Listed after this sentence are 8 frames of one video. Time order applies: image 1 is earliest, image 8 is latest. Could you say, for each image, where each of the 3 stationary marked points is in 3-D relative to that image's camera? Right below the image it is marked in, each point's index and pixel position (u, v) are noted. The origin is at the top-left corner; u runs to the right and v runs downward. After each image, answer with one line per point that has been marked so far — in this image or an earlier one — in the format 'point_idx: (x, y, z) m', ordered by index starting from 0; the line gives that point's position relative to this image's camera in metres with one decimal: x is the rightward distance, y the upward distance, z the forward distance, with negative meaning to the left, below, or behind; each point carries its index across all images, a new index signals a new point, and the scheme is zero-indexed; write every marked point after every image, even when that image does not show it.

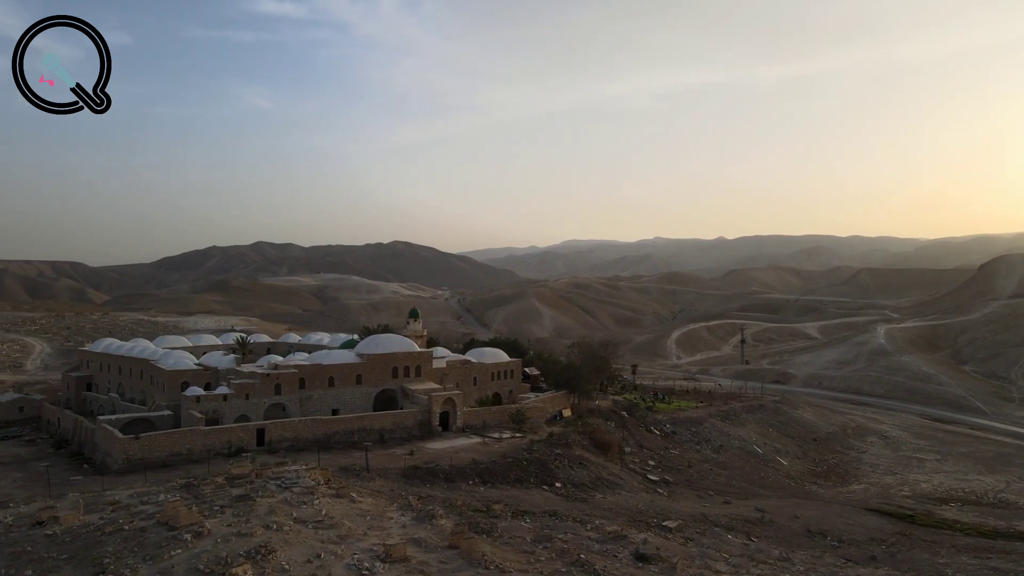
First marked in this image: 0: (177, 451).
0: (-9.2, -4.5, +19.2) m
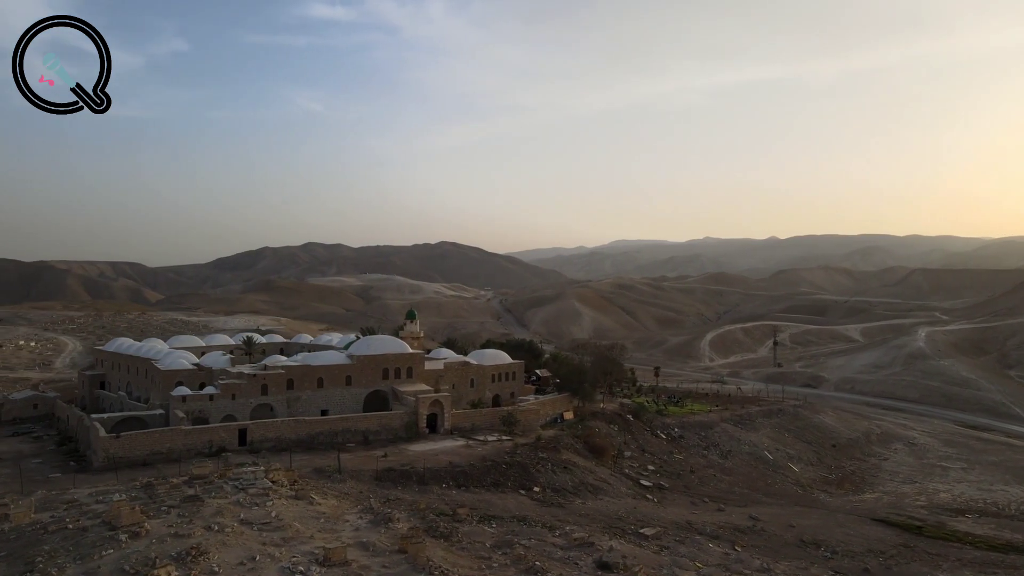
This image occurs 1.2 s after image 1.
0: (-9.9, -4.5, +19.4) m
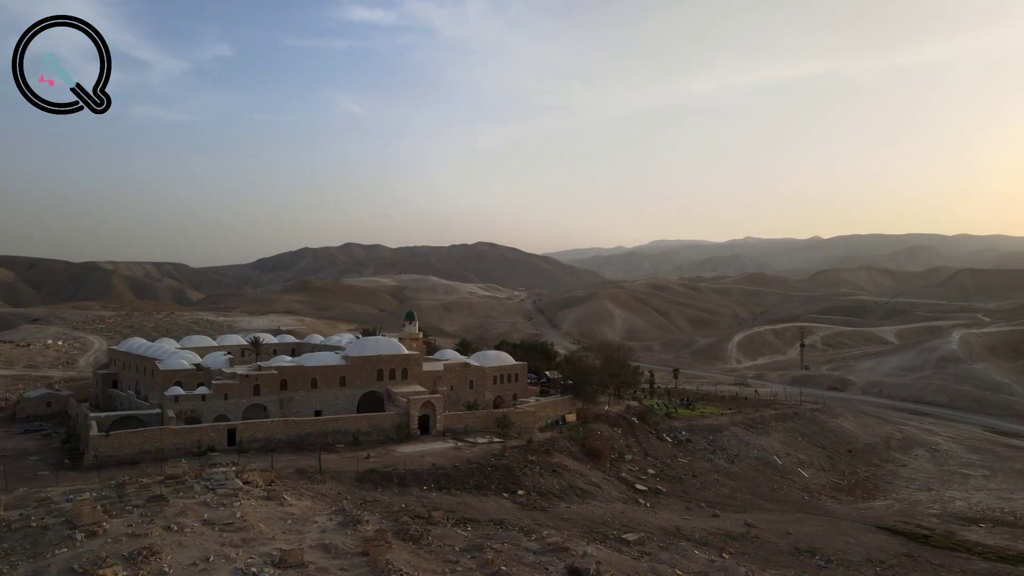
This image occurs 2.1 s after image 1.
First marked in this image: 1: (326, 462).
0: (-10.3, -4.6, +19.7) m
1: (-5.3, -4.9, +19.5) m
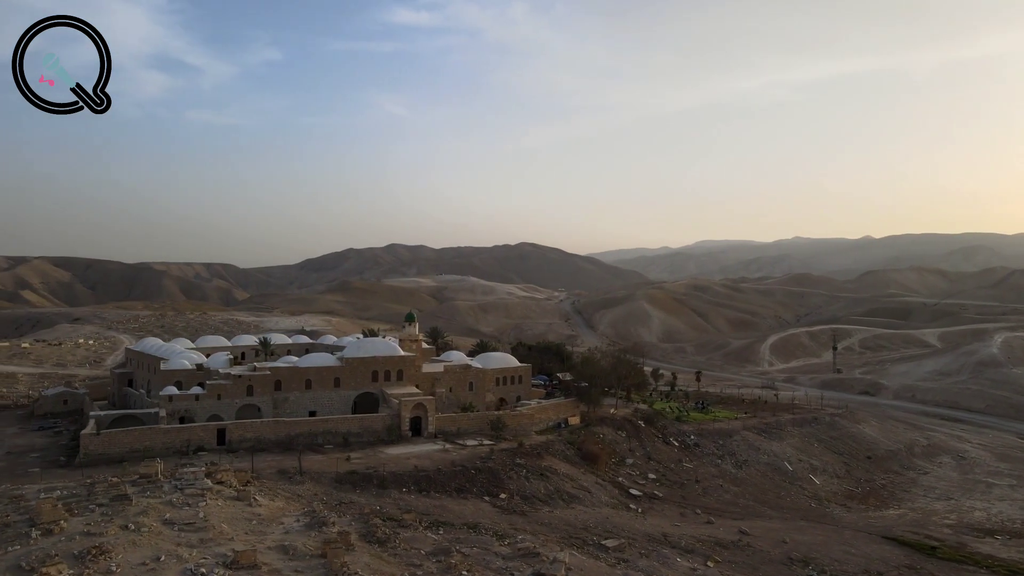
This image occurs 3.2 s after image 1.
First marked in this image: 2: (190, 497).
0: (-10.8, -4.6, +20.0) m
1: (-5.8, -4.9, +19.6) m
2: (-6.6, -4.3, +14.4) m
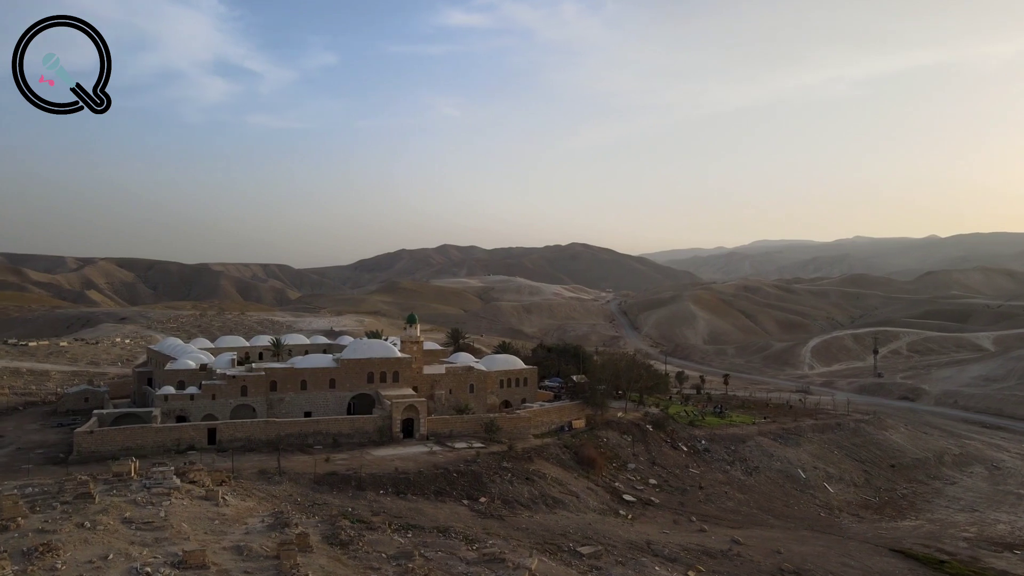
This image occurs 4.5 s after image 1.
0: (-11.3, -4.6, +20.5) m
1: (-6.3, -5.0, +19.8) m
2: (-7.5, -4.4, +14.6) m
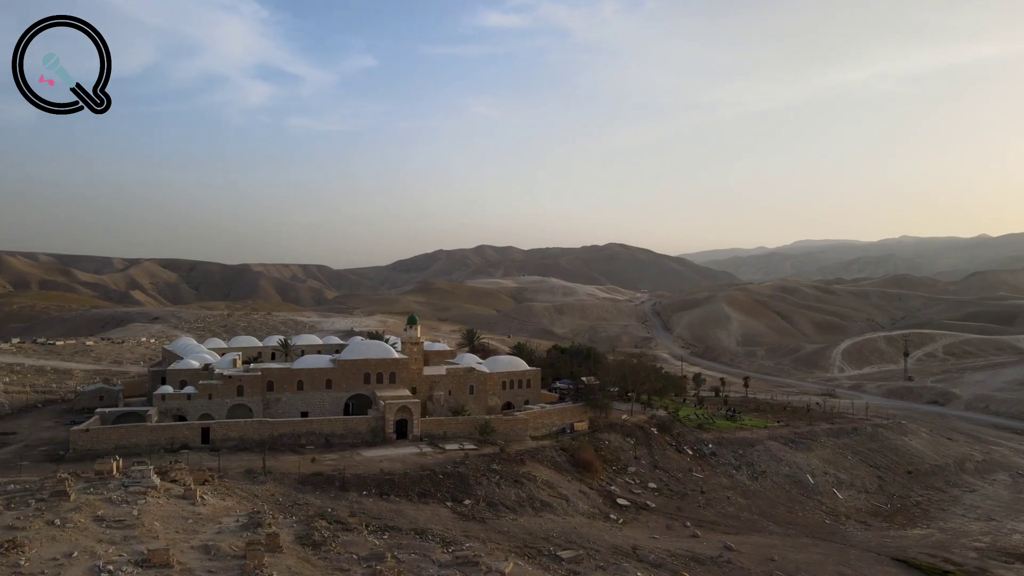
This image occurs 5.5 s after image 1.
0: (-11.7, -4.7, +20.9) m
1: (-6.7, -5.0, +20.0) m
2: (-8.1, -4.4, +14.9) m
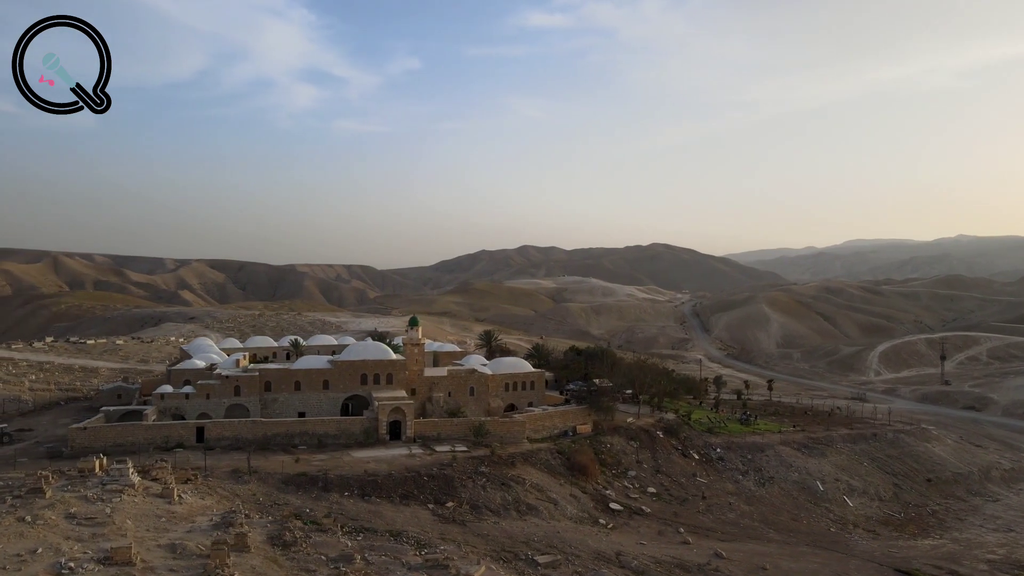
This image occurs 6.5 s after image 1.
0: (-12.1, -4.7, +21.4) m
1: (-7.1, -5.1, +20.3) m
2: (-8.8, -4.4, +15.2) m
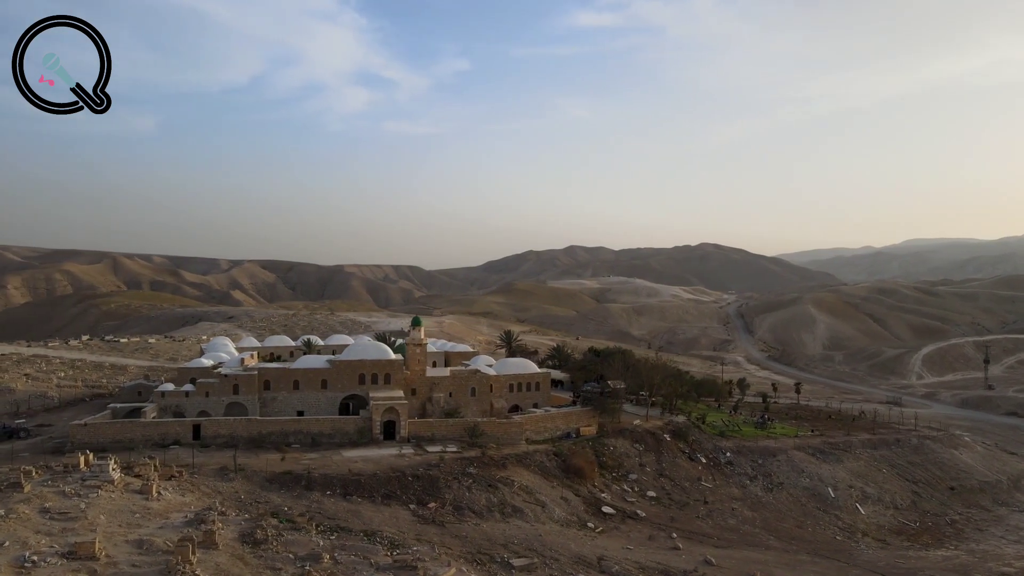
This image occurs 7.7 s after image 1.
0: (-12.4, -4.7, +21.9) m
1: (-7.6, -5.1, +20.5) m
2: (-9.5, -4.5, +15.6) m
